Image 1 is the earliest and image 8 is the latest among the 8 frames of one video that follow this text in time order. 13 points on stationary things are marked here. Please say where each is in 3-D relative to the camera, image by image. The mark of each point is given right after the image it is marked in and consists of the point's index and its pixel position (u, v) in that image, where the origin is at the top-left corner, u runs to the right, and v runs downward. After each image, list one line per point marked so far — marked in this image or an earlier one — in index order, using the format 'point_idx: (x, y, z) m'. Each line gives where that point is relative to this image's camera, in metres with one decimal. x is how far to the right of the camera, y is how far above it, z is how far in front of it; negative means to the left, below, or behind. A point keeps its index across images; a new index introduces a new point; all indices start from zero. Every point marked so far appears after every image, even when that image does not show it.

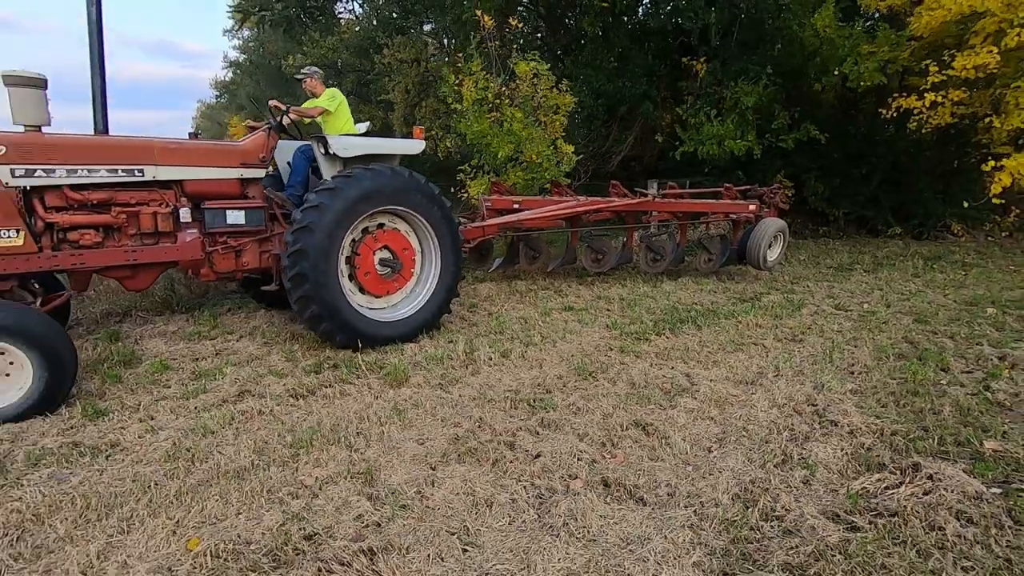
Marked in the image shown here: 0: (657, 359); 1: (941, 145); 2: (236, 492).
0: (+1.1, -0.5, +4.2) m
1: (+7.4, +2.5, +9.3) m
2: (-1.2, -0.9, +2.4) m
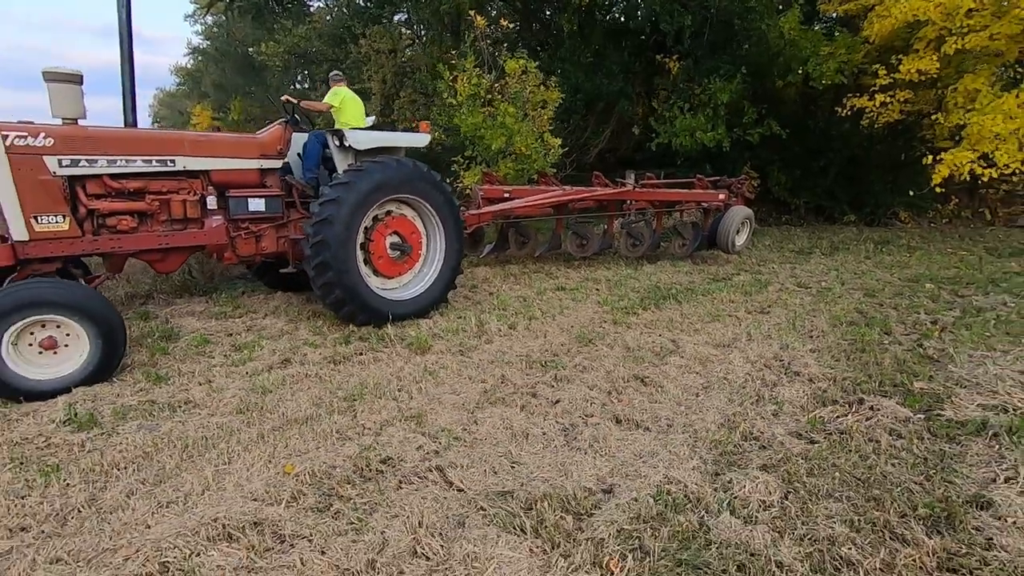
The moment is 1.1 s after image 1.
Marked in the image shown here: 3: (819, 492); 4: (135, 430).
0: (+1.2, -0.4, +4.8) m
1: (+7.1, +2.8, +10.2) m
2: (-1.1, -0.8, +2.9) m
3: (+1.3, -0.9, +2.3) m
4: (-2.1, -0.8, +2.9) m
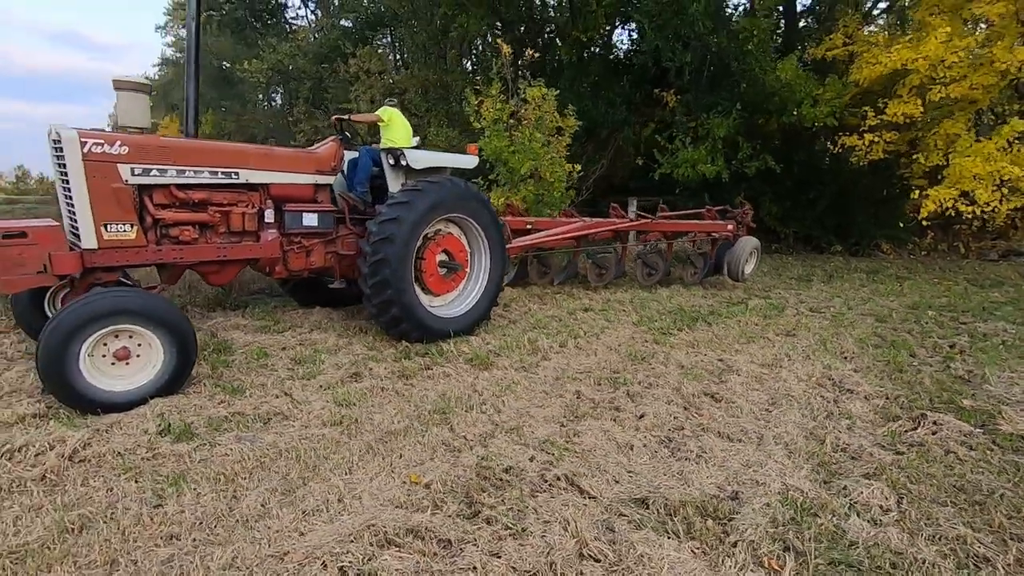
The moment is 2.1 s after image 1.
0: (+1.6, -0.6, +5.0) m
1: (+7.3, +2.3, +10.8) m
2: (-0.5, -0.8, +2.9) m
3: (+1.9, -1.0, +2.5) m
4: (-1.5, -0.8, +2.9) m
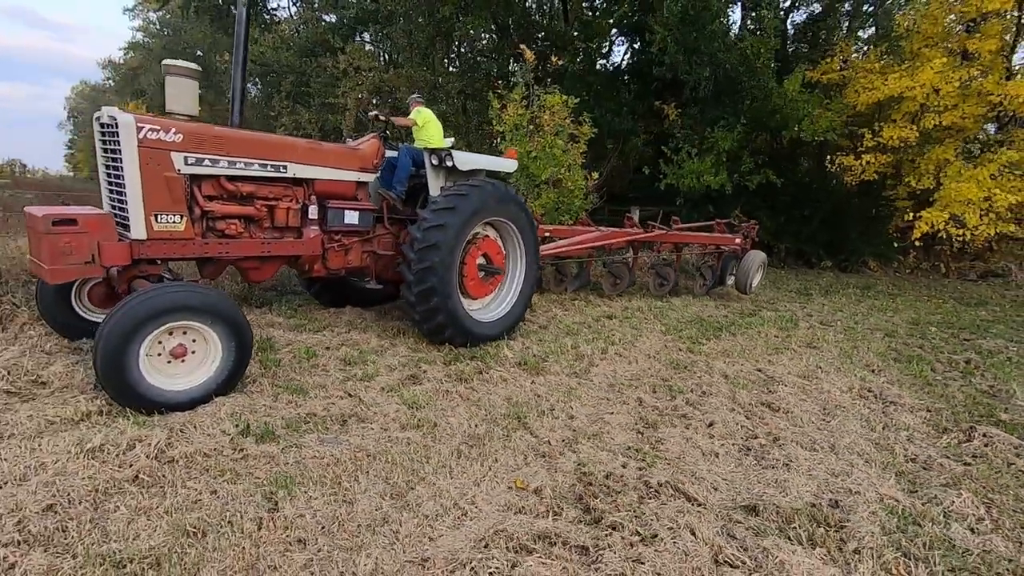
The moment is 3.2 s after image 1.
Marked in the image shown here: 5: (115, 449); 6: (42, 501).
0: (+2.0, -0.7, +5.1) m
1: (+7.4, +1.9, +11.3) m
2: (0.0, -0.9, +2.9) m
3: (+2.4, -1.1, +2.6) m
4: (-1.0, -0.8, +2.8) m
5: (-1.9, -0.8, +2.6) m
6: (-1.9, -0.9, +2.2) m
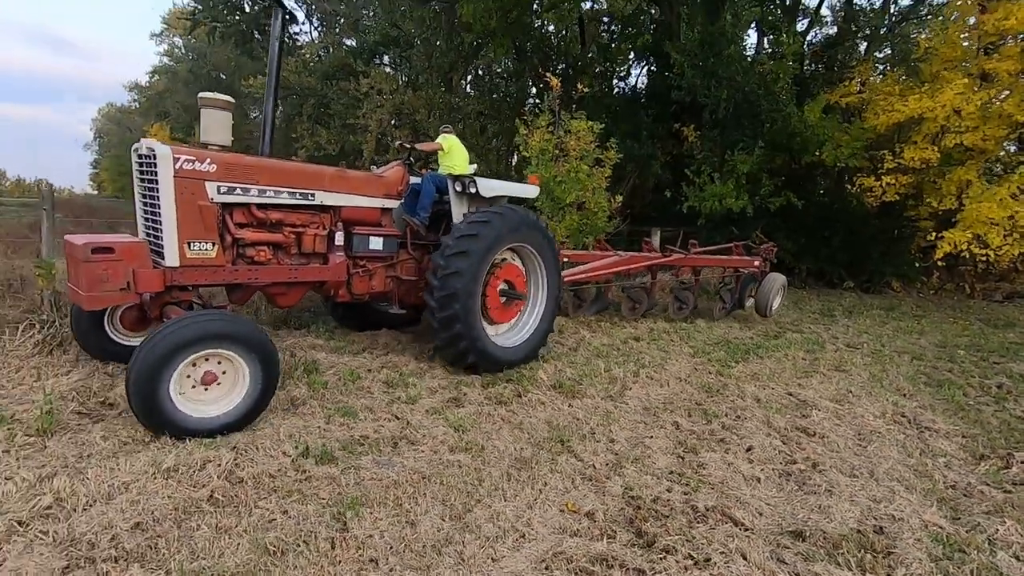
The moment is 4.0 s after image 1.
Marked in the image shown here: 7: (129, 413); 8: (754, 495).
0: (+2.3, -0.9, +5.2) m
1: (+7.8, +1.5, +11.3) m
2: (+0.3, -1.0, +3.0) m
3: (+2.7, -1.2, +2.7) m
4: (-0.7, -1.0, +3.0) m
5: (-1.6, -0.9, +2.7) m
6: (-1.7, -1.0, +2.3) m
7: (-2.4, -0.8, +3.4) m
8: (+1.3, -1.1, +2.9) m
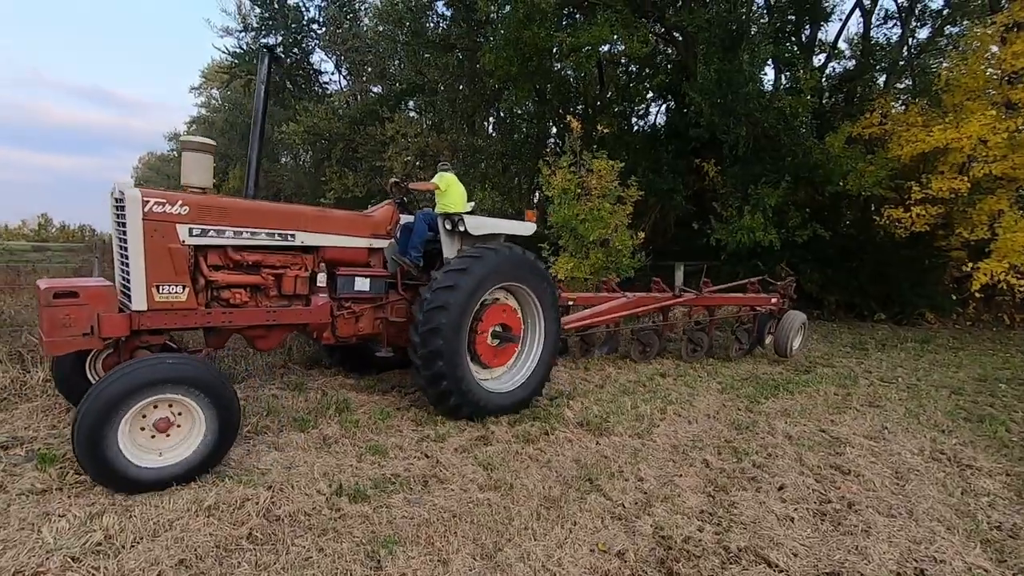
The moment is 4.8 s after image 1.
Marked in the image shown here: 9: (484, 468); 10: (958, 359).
0: (+2.6, -1.2, +5.1) m
1: (+8.3, +0.9, +11.2) m
2: (+0.4, -1.3, +3.0) m
3: (+2.8, -1.4, +2.5) m
4: (-0.6, -1.2, +3.0) m
5: (-1.5, -1.1, +2.8) m
6: (-1.5, -1.2, +2.4) m
7: (-2.2, -1.1, +3.5) m
8: (+1.5, -1.3, +2.9) m
9: (-0.2, -1.2, +3.6) m
10: (+6.9, -1.1, +8.3) m
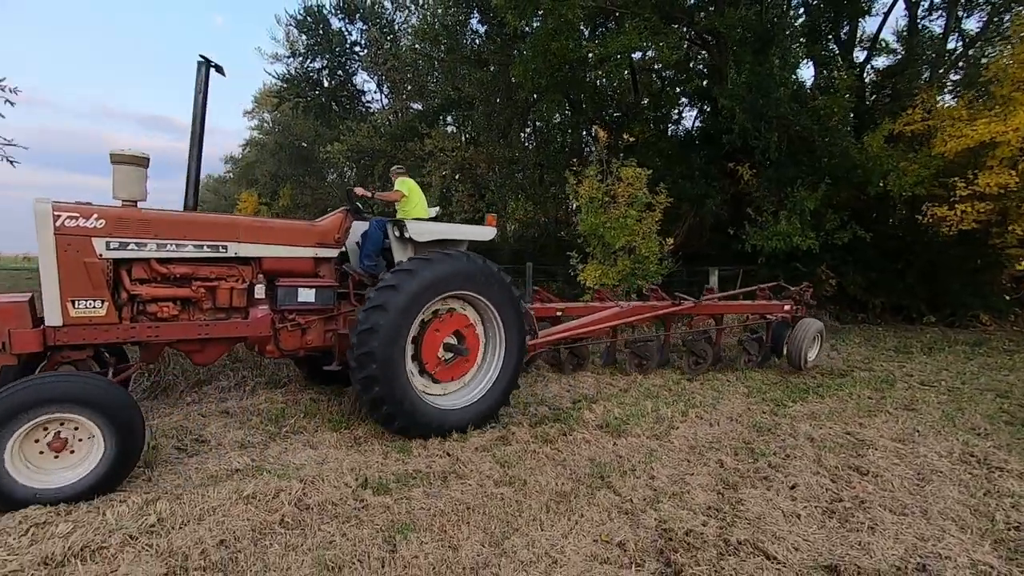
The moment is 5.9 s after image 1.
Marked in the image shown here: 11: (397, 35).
0: (+2.8, -1.2, +5.0) m
1: (+9.0, +0.8, +10.7) m
2: (+0.5, -1.3, +3.2) m
3: (+2.8, -1.3, +2.5) m
4: (-0.5, -1.3, +3.2) m
5: (-1.4, -1.2, +3.1) m
6: (-1.5, -1.3, +2.7) m
7: (-2.1, -1.1, +3.8) m
8: (+1.5, -1.3, +2.9) m
9: (-0.1, -1.2, +3.7) m
10: (+7.3, -1.1, +7.9) m
11: (-3.6, +7.9, +16.8) m
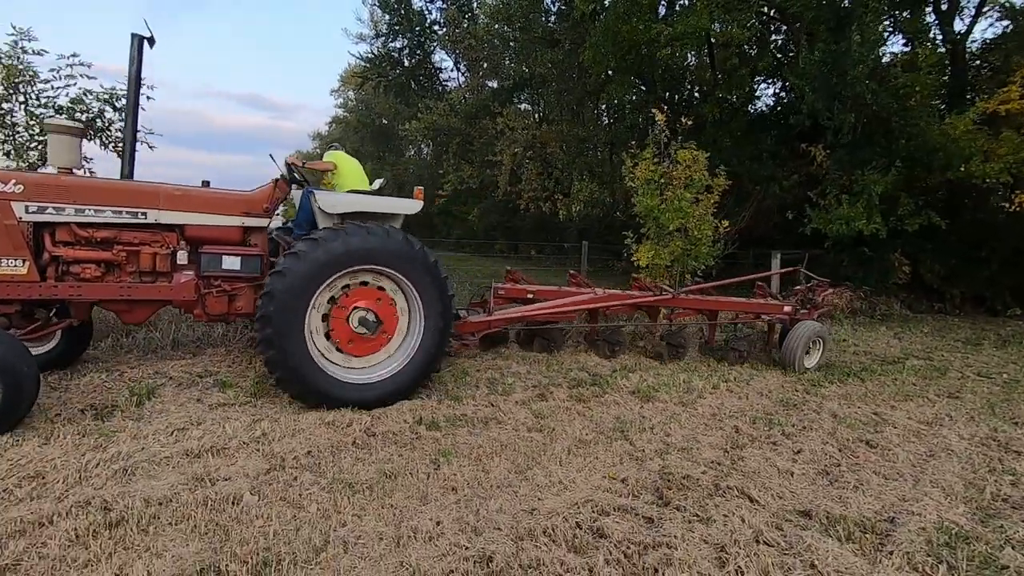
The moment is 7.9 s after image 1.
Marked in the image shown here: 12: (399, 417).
0: (+3.2, -1.1, +5.2) m
1: (+10.1, +1.0, +9.9) m
2: (+0.7, -1.1, +3.7) m
3: (+2.9, -1.3, +2.7) m
4: (-0.3, -1.1, +3.9) m
5: (-1.2, -1.0, +3.9) m
6: (-1.3, -1.0, +3.5) m
7: (-1.8, -0.9, +4.7) m
8: (+1.6, -1.2, +3.3) m
9: (+0.2, -1.0, +4.3) m
10: (+8.1, -1.0, +7.5) m
11: (-1.3, +8.7, +17.3) m
12: (-0.9, -1.0, +4.1) m
